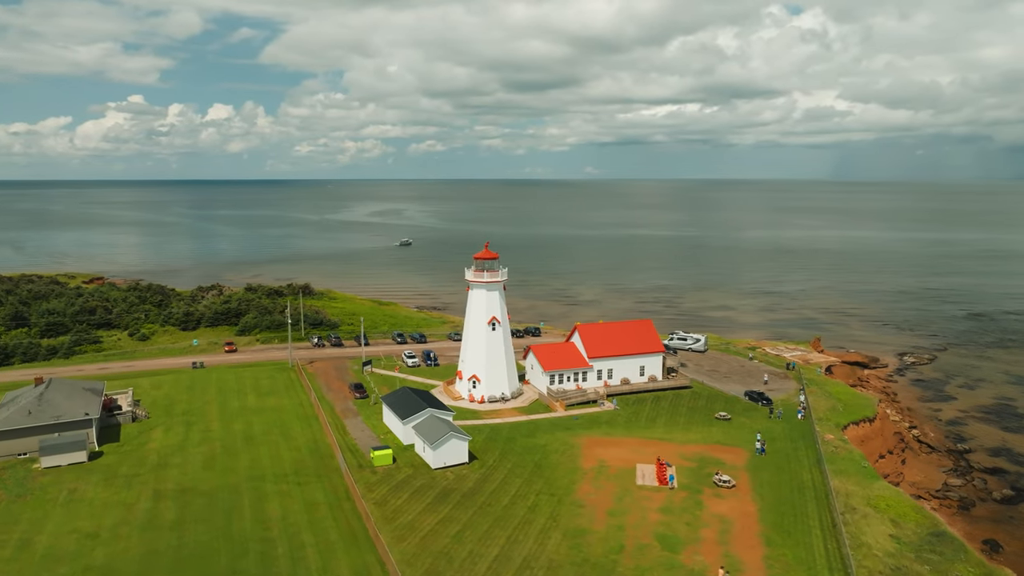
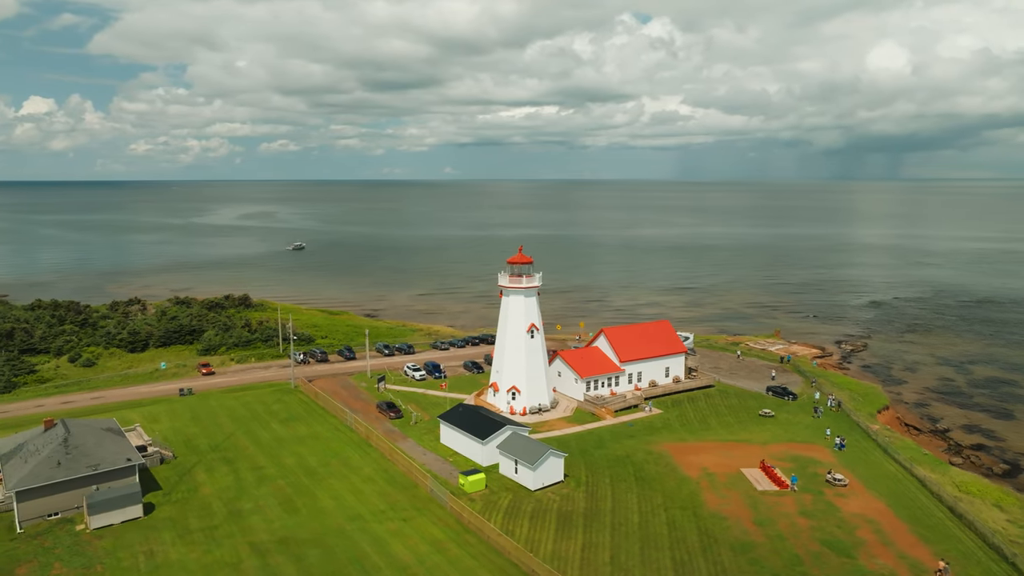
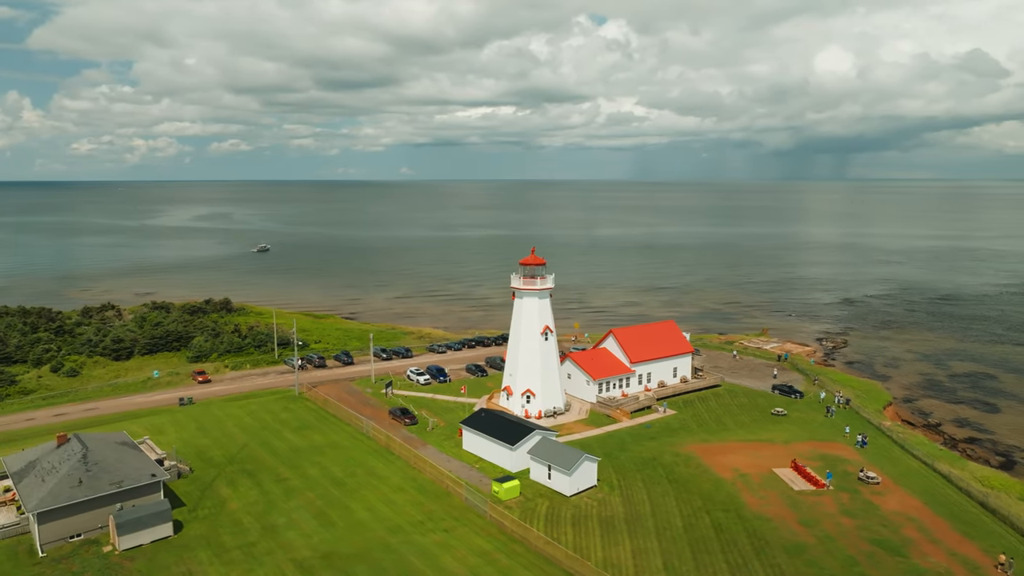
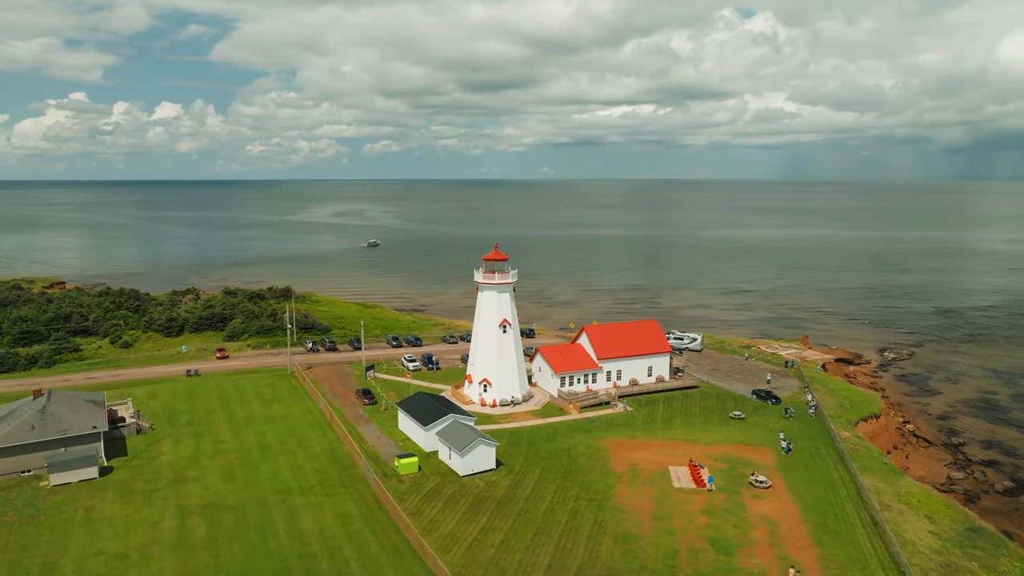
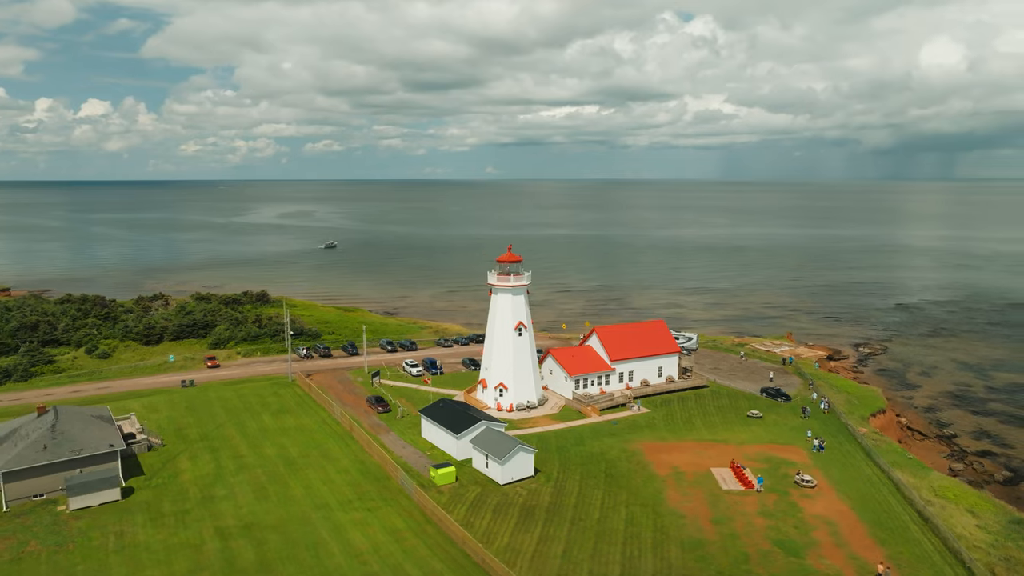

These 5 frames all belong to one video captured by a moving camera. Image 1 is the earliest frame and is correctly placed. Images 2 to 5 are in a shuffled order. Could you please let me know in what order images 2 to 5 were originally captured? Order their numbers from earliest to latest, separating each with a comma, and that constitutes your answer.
4, 5, 2, 3
